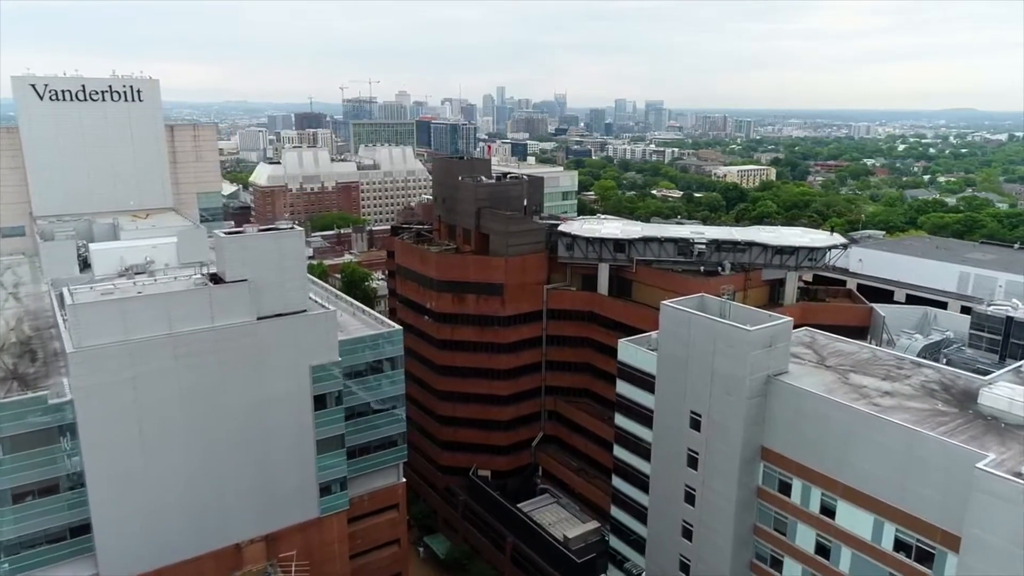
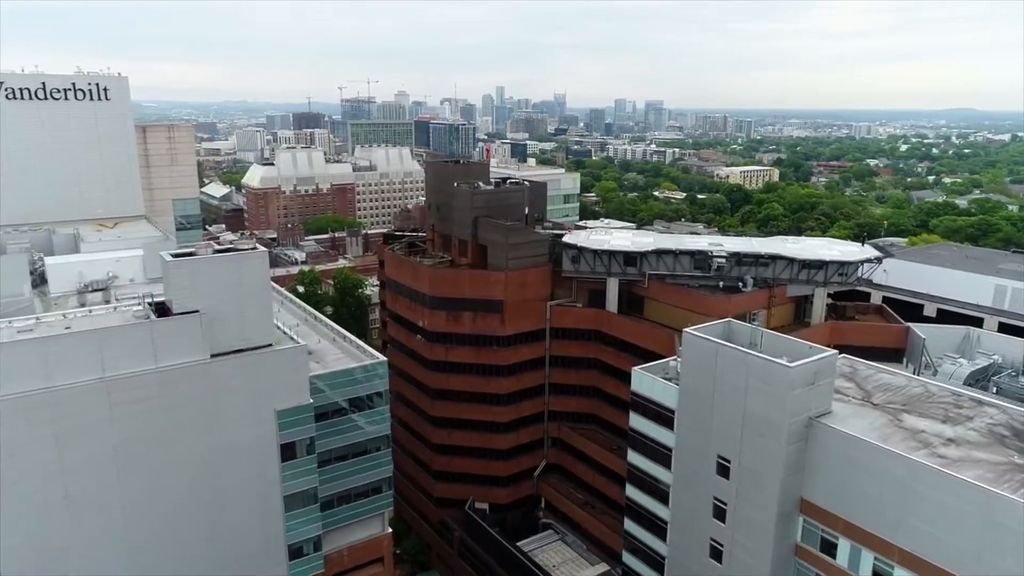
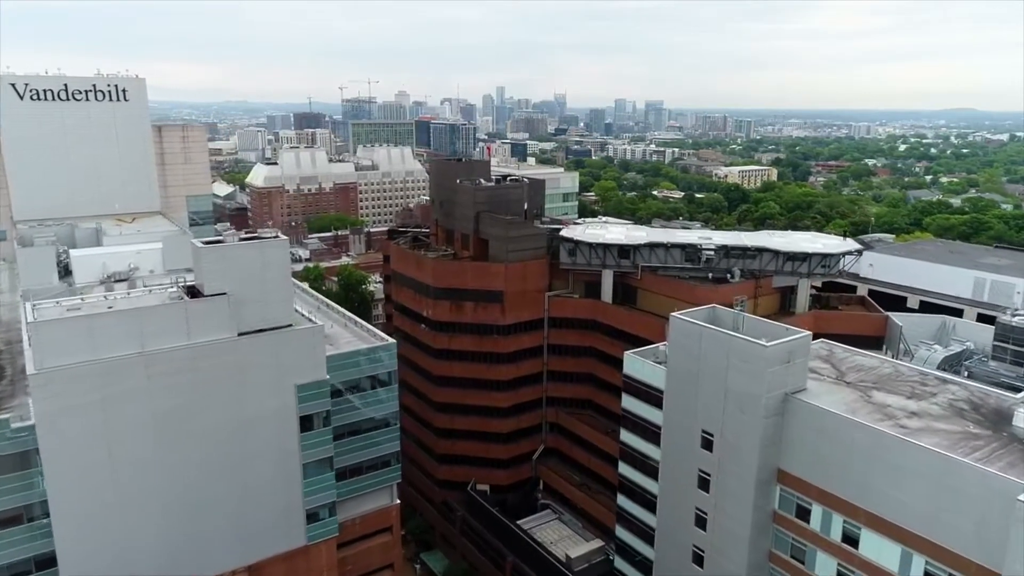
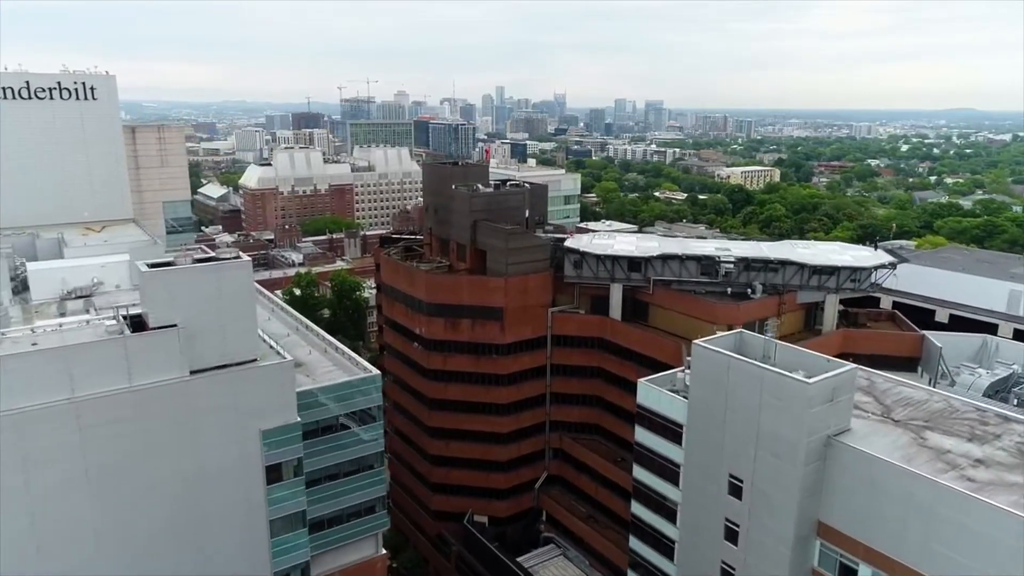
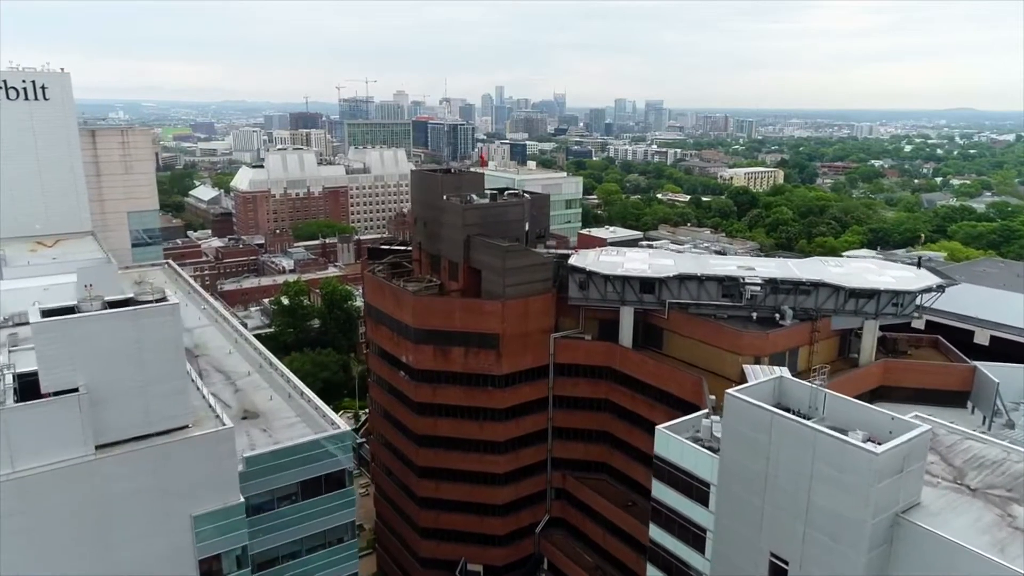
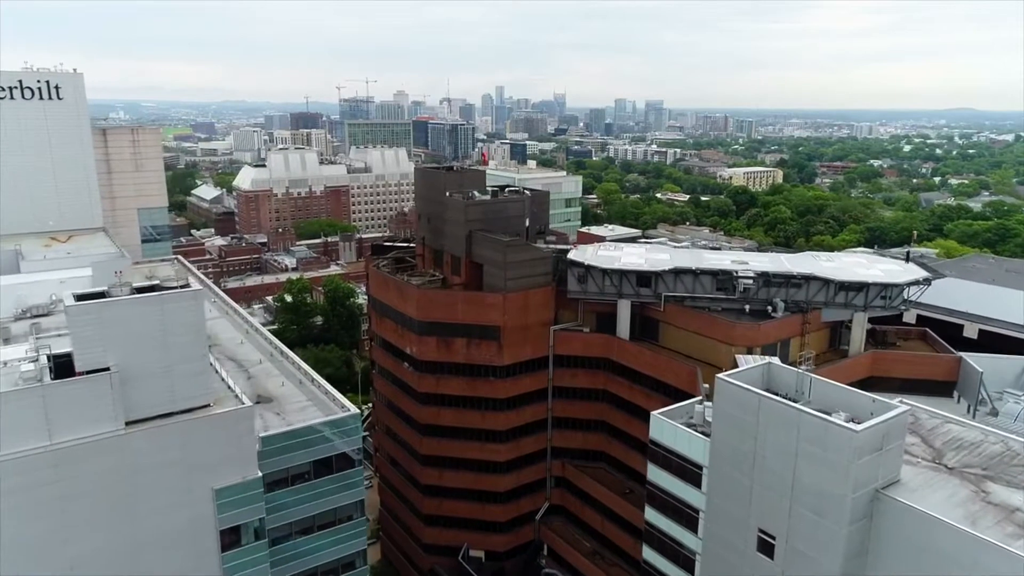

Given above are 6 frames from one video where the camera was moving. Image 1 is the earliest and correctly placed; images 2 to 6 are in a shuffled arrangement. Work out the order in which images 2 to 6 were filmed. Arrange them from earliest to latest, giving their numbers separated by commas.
3, 2, 4, 6, 5
